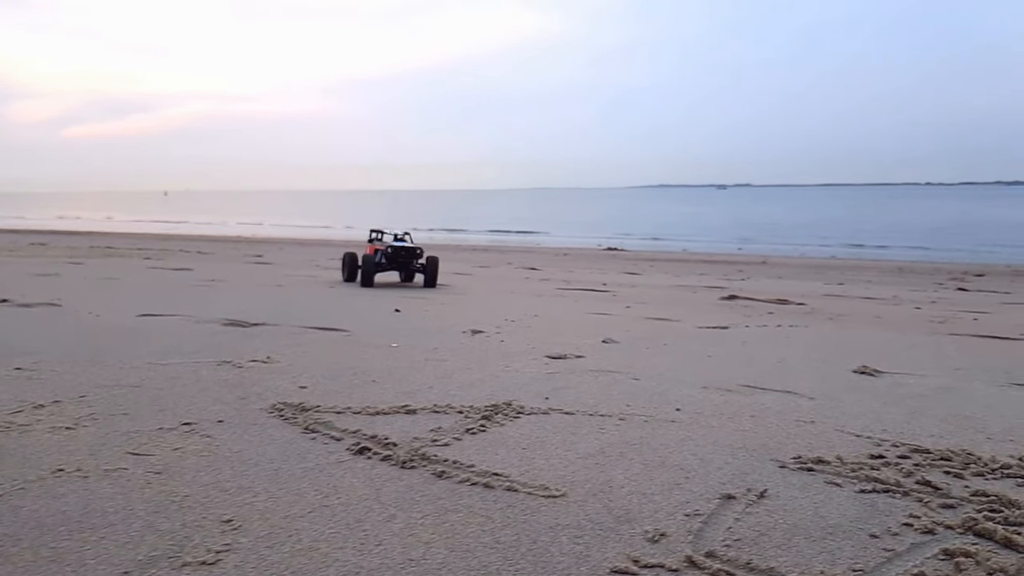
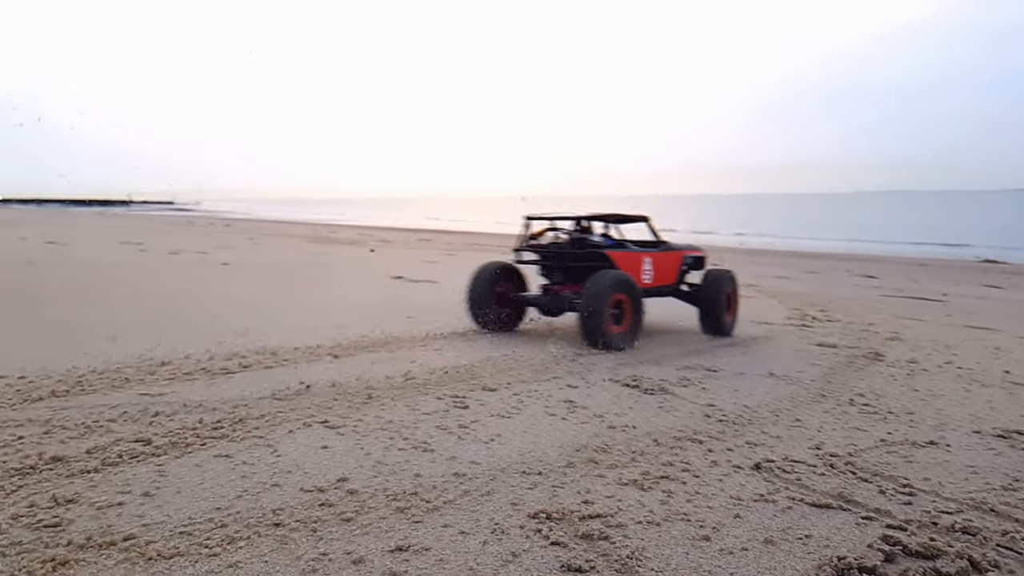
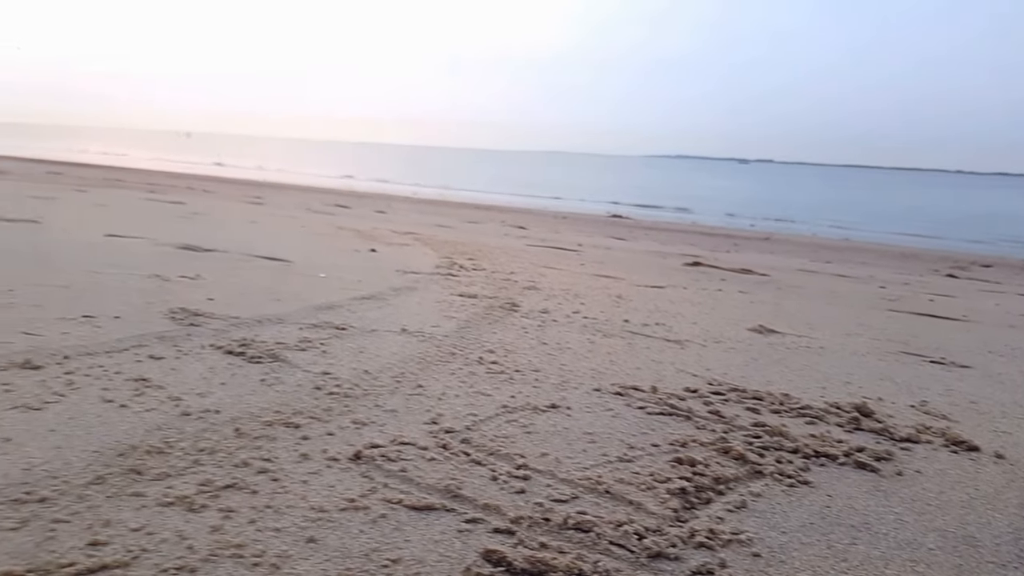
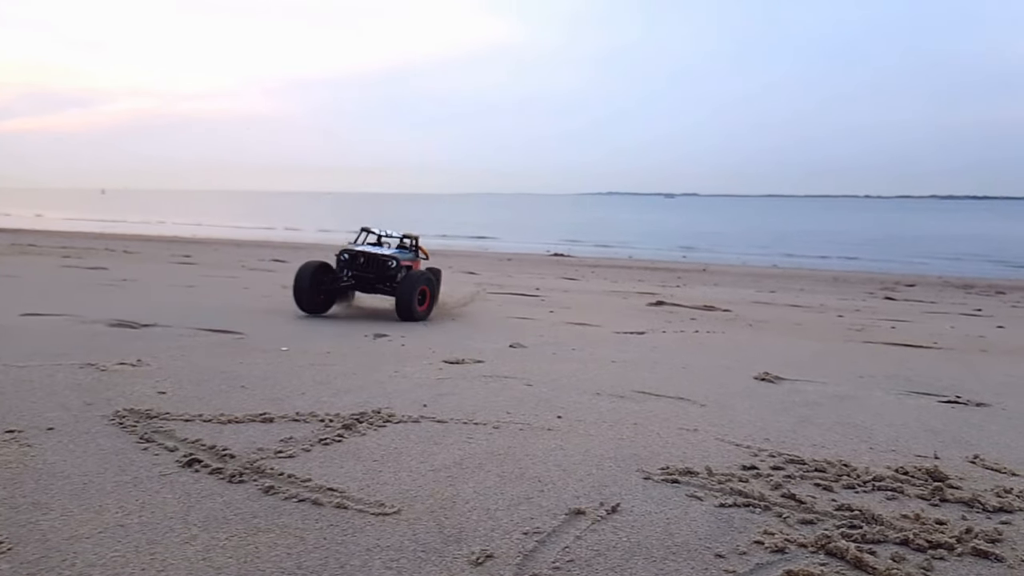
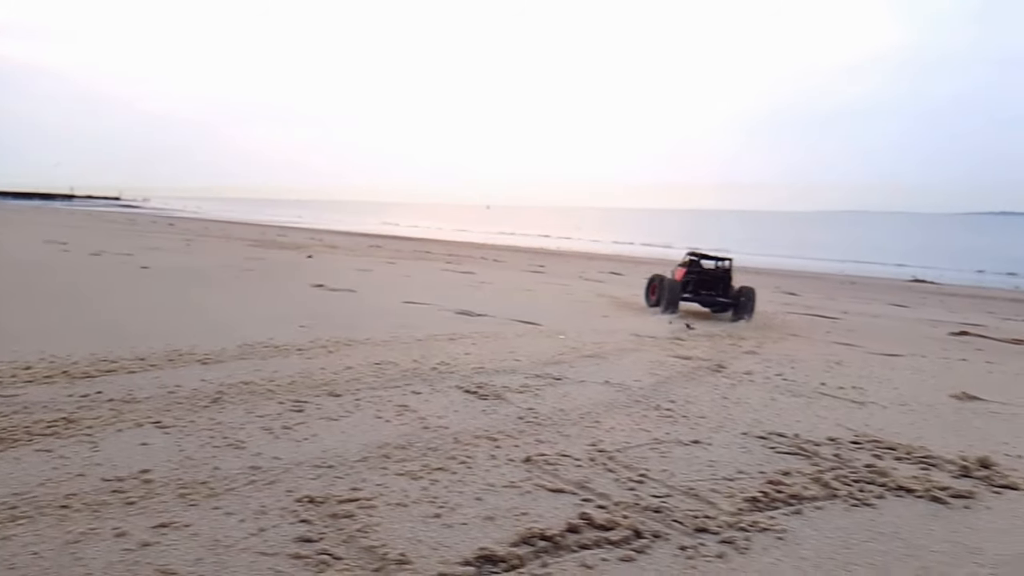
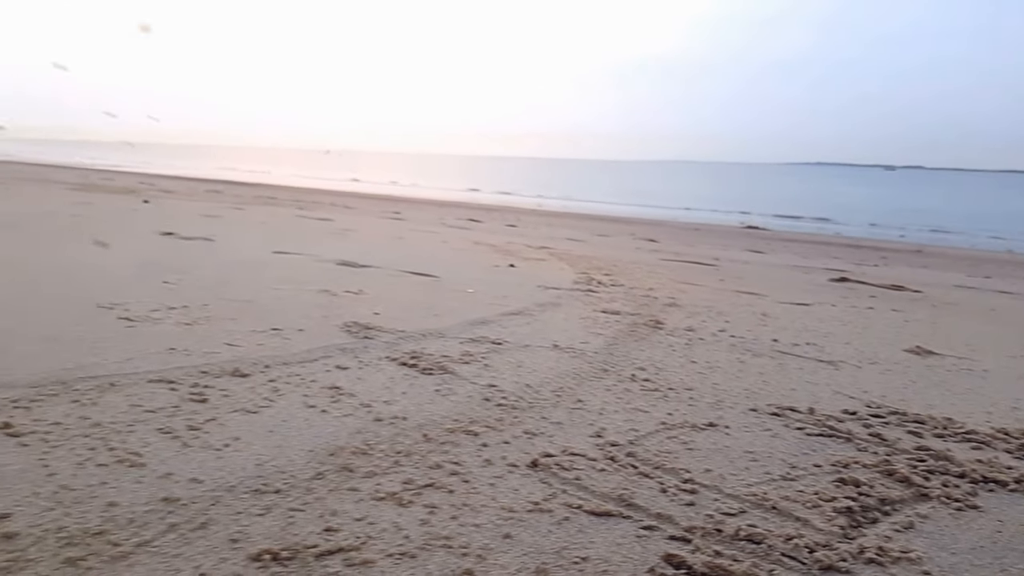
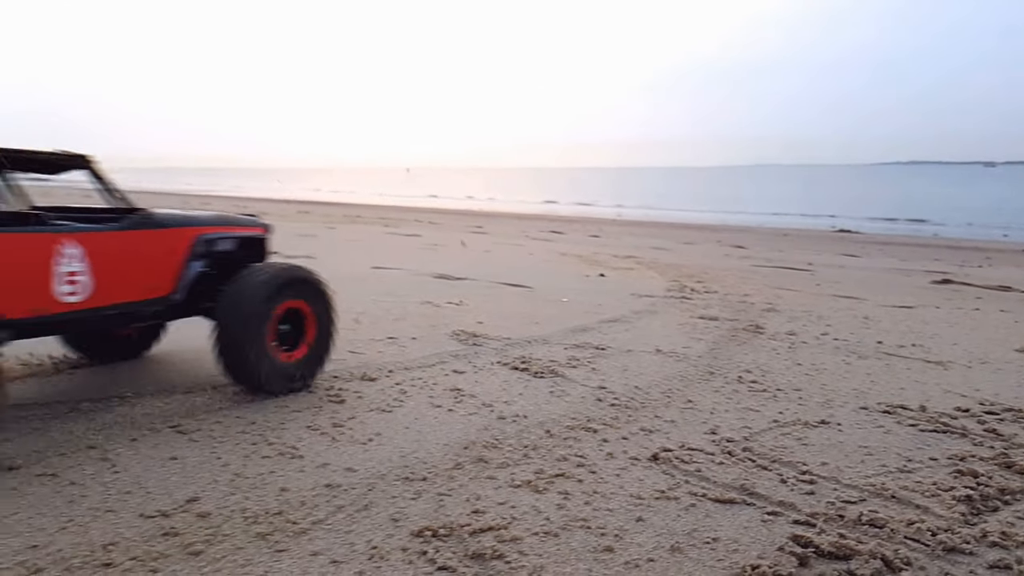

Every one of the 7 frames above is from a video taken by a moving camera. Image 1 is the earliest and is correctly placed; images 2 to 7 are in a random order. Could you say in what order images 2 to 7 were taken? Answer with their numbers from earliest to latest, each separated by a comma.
4, 3, 6, 7, 2, 5
